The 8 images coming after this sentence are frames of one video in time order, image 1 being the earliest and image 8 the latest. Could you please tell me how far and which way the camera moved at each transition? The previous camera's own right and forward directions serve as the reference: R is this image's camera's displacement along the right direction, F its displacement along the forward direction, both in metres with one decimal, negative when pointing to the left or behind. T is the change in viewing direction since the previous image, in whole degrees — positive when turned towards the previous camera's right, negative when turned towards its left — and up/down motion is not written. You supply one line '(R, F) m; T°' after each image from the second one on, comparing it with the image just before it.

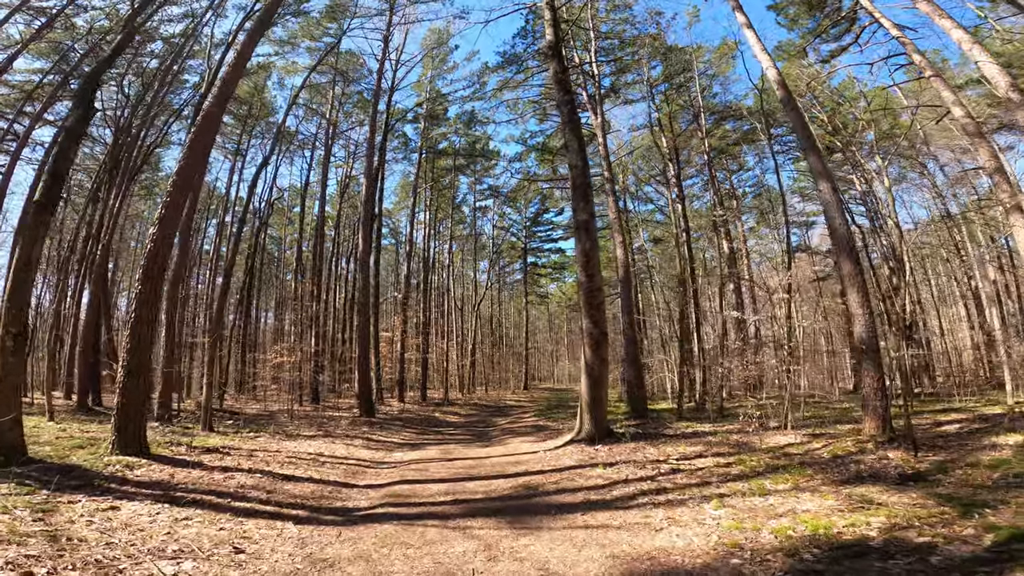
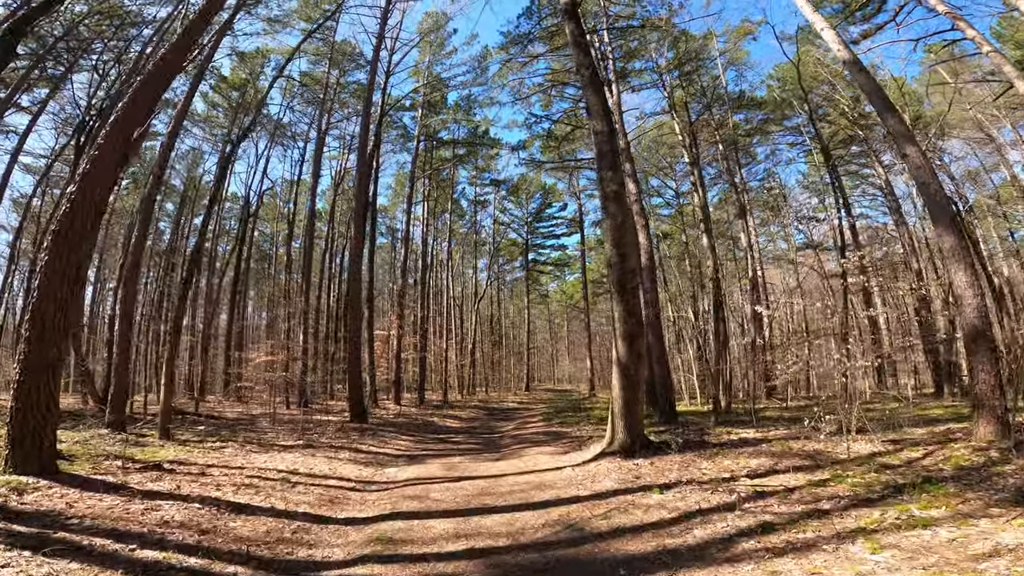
(-0.2, +1.3) m; 0°
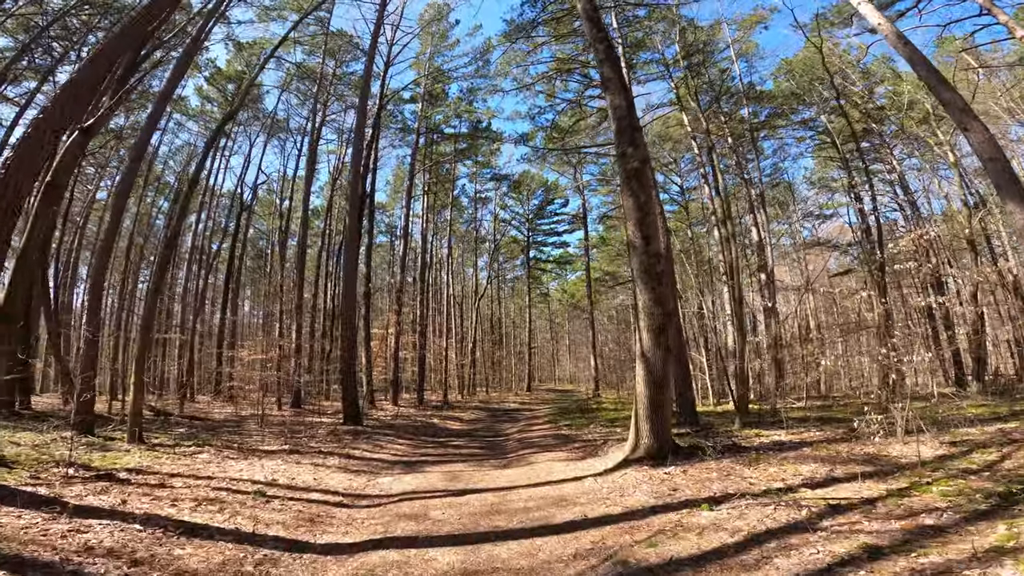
(-0.1, +0.7) m; 0°
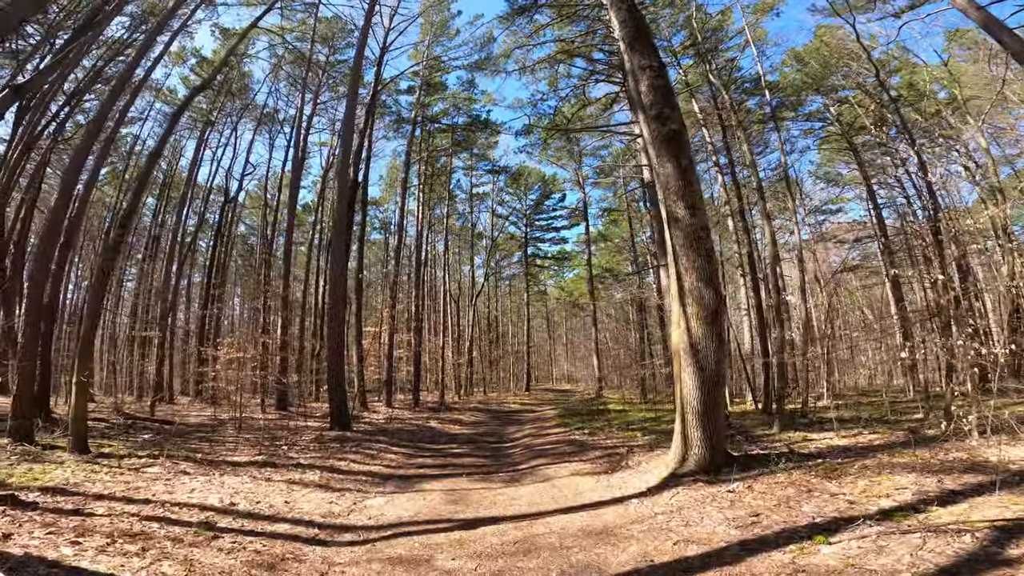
(-0.2, +0.9) m; +1°
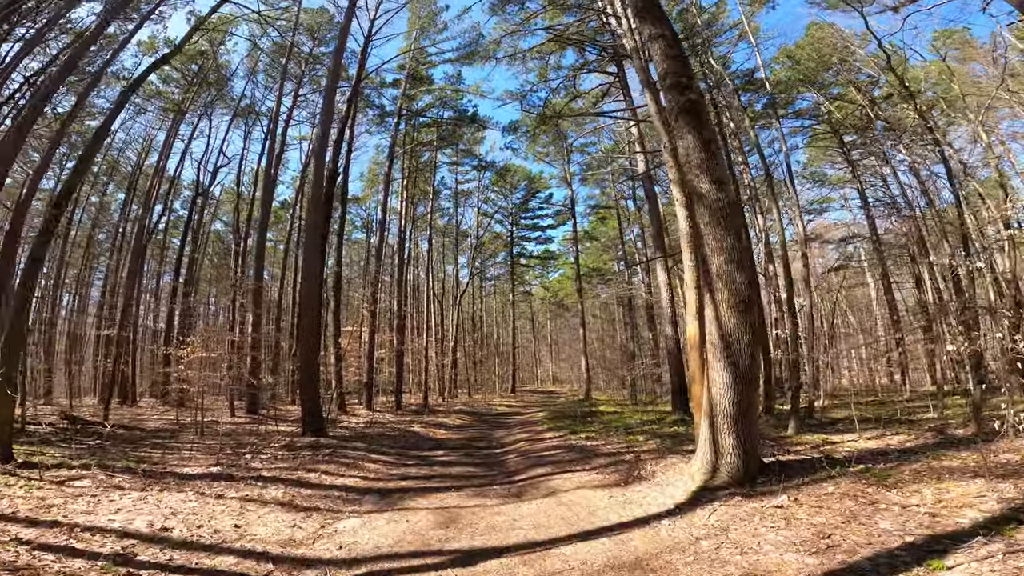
(-0.1, +0.6) m; +2°
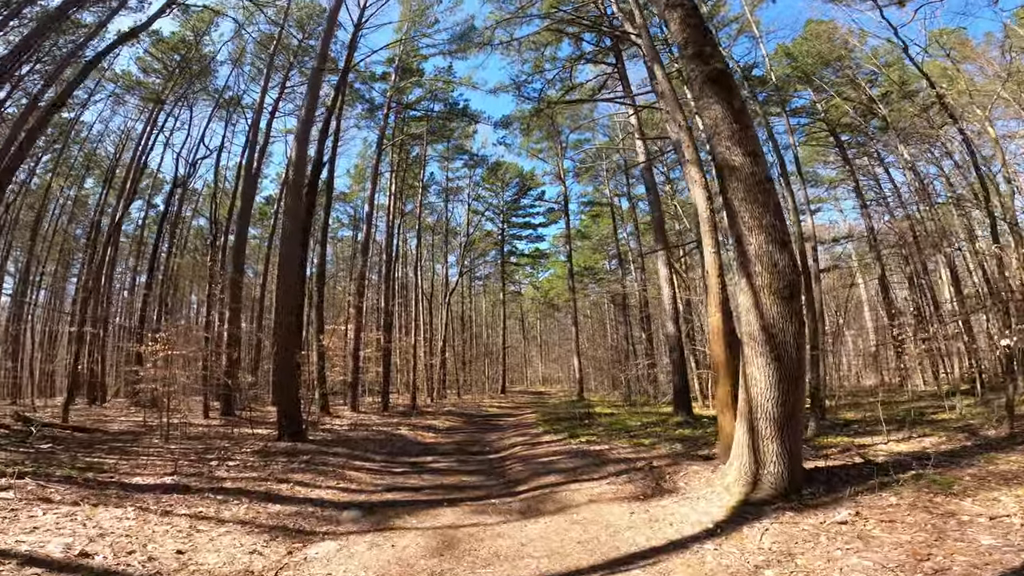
(-0.1, +0.6) m; +1°
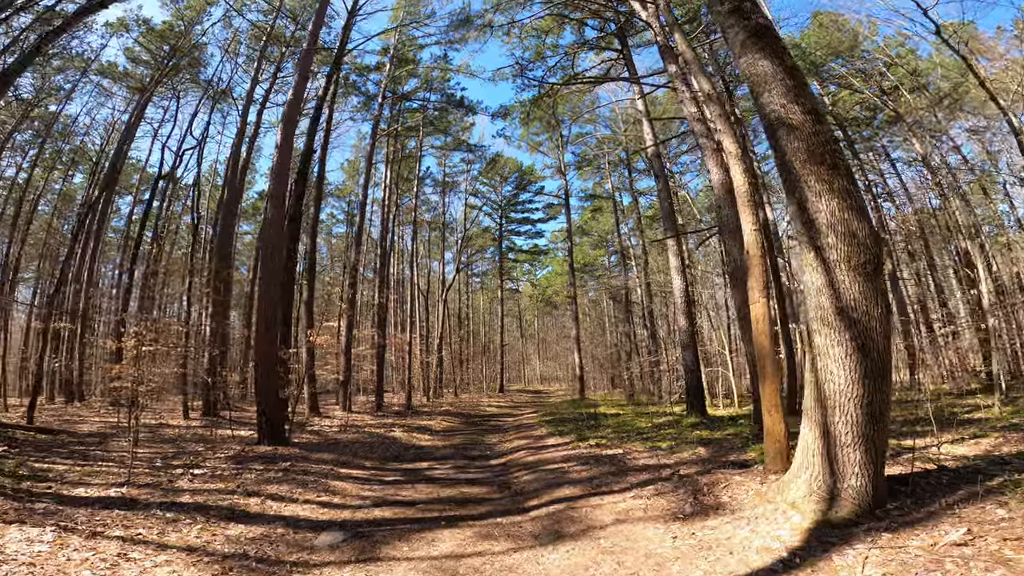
(-0.1, +0.6) m; 0°
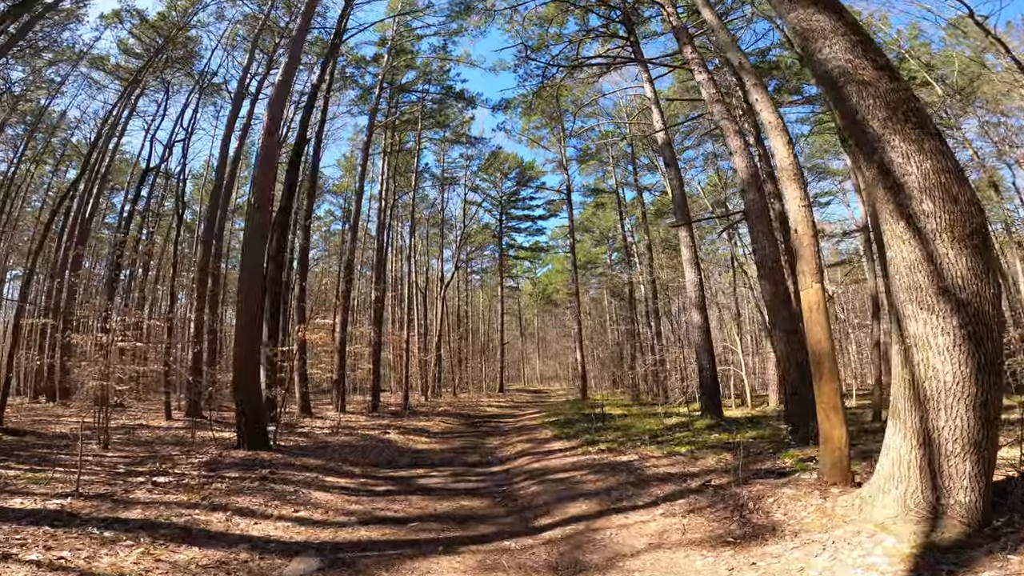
(-0.1, +0.5) m; 0°
